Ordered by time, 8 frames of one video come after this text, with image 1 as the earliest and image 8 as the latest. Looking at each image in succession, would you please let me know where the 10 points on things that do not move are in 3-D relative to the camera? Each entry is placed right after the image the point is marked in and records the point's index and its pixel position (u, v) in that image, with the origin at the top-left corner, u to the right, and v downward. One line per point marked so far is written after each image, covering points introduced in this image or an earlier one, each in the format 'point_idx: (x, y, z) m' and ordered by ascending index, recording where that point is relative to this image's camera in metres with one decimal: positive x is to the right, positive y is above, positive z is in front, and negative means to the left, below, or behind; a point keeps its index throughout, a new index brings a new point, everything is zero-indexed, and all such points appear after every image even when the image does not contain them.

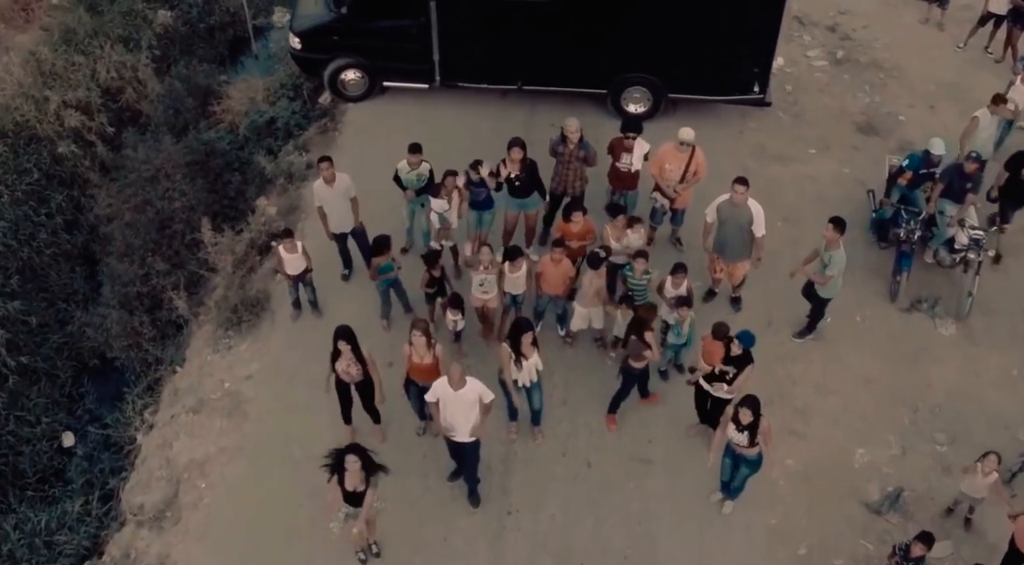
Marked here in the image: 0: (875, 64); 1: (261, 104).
0: (+4.5, +2.7, +9.2) m
1: (-2.9, +2.0, +8.4) m
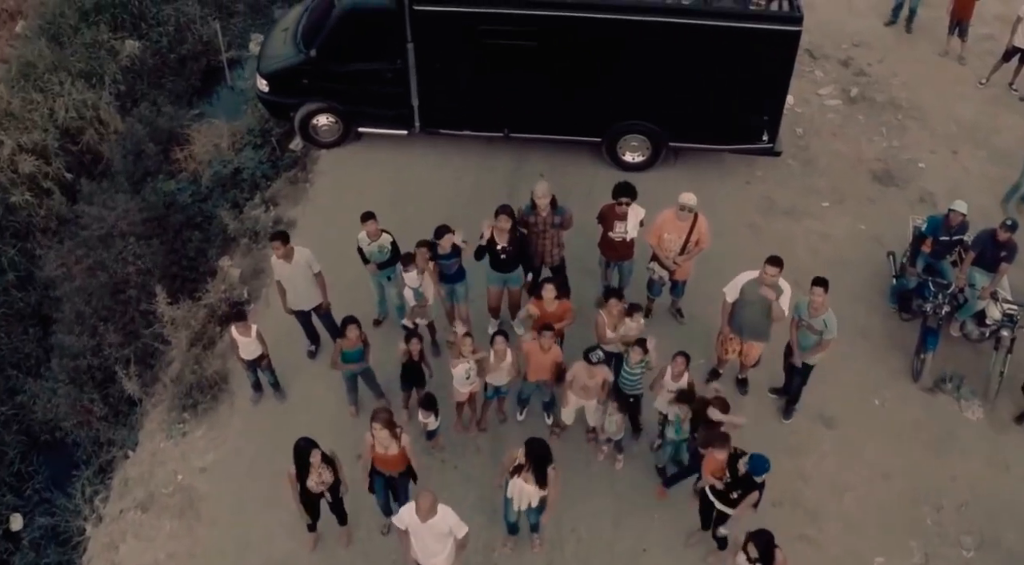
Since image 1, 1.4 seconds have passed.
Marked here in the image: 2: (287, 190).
0: (+4.4, +2.1, +8.5) m
1: (-3.0, +1.4, +7.7) m
2: (-2.3, +0.9, +7.5) m
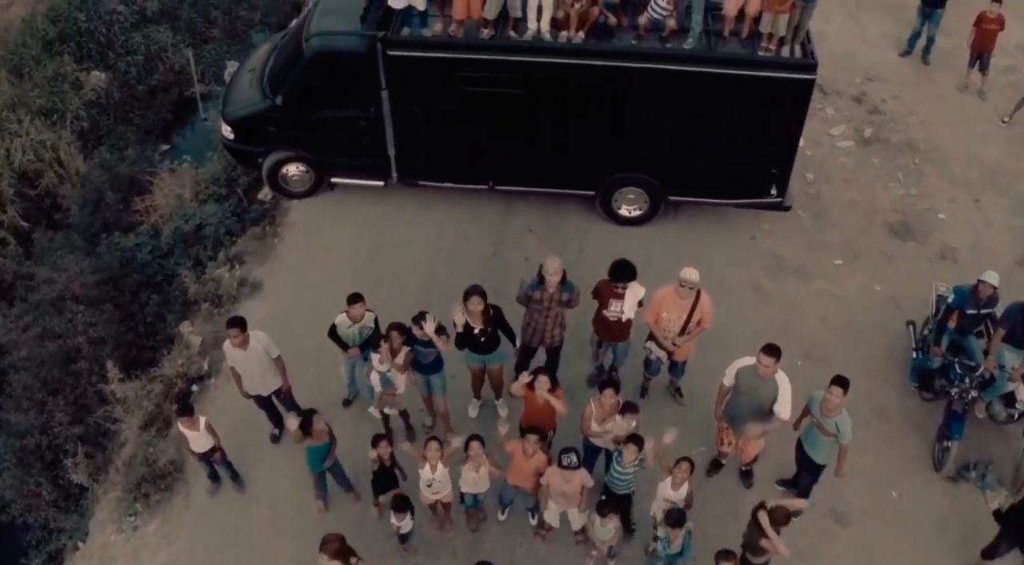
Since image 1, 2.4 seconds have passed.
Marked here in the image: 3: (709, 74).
0: (+4.2, +1.5, +7.9) m
1: (-3.1, +0.8, +7.2) m
2: (-2.4, +0.3, +6.9) m
3: (+1.6, +1.7, +6.0) m
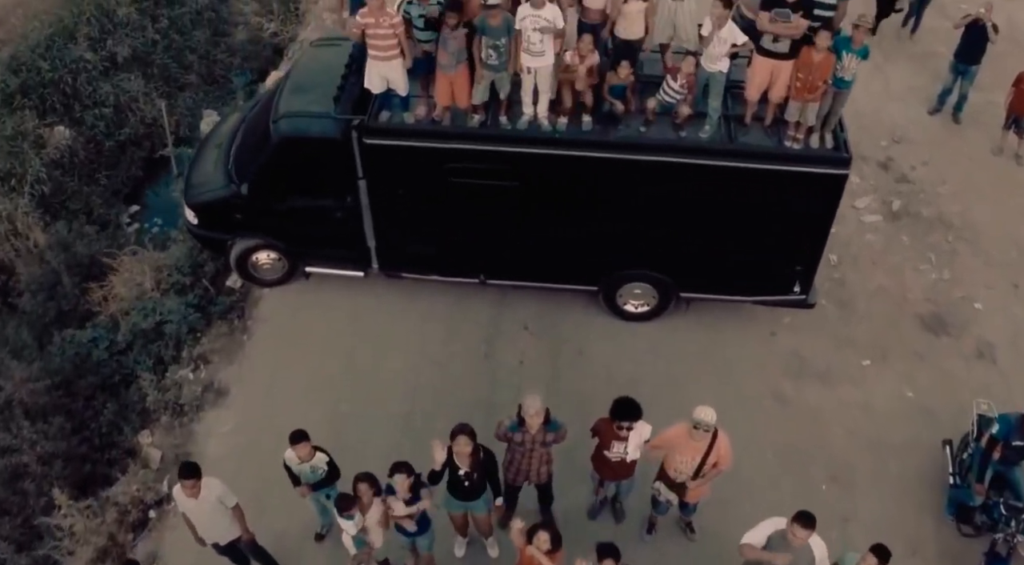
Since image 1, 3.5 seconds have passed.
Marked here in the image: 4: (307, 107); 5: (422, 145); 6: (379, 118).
0: (+4.2, +0.6, +7.2) m
1: (-3.2, -0.1, +6.5) m
2: (-2.5, -0.5, +6.3) m
3: (+1.6, +0.8, +5.3) m
4: (-1.6, +1.4, +5.7) m
5: (-0.7, +1.0, +5.4) m
6: (-1.0, +1.2, +5.4) m
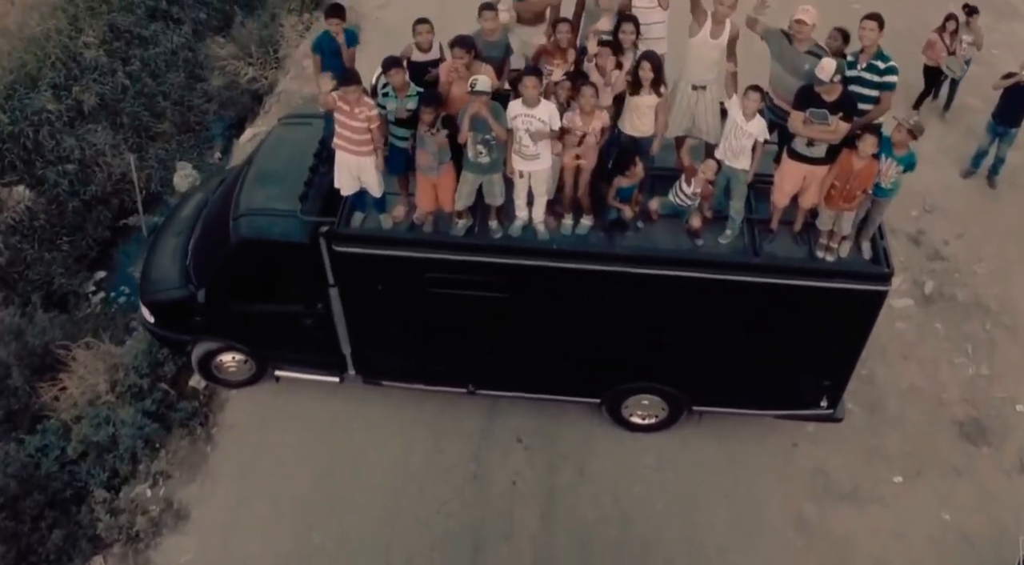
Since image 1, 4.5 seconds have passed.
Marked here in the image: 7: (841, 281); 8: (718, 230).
0: (+4.1, -0.2, +6.6) m
1: (-3.3, -0.9, +5.9) m
2: (-2.5, -1.3, +5.7) m
3: (+1.5, 0.0, +4.7) m
4: (-1.7, +0.5, +5.0) m
5: (-0.7, +0.2, +4.7) m
6: (-1.0, +0.4, +4.7) m
7: (+2.0, 0.0, +4.6) m
8: (+1.3, +0.3, +4.7) m
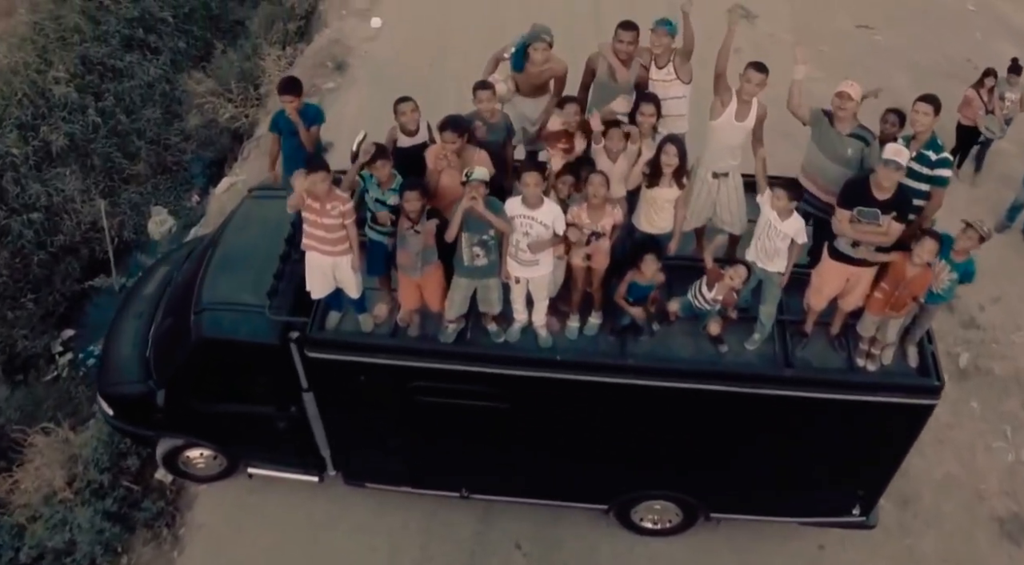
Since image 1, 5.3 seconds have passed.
0: (+4.1, -0.8, +6.0) m
1: (-3.3, -1.5, +5.4) m
2: (-2.6, -2.0, +5.2) m
3: (+1.5, -0.6, +4.1) m
4: (-1.7, -0.1, +4.5) m
5: (-0.7, -0.4, +4.2) m
6: (-1.1, -0.2, +4.2) m
7: (+2.0, -0.6, +4.1) m
8: (+1.3, -0.3, +4.2) m
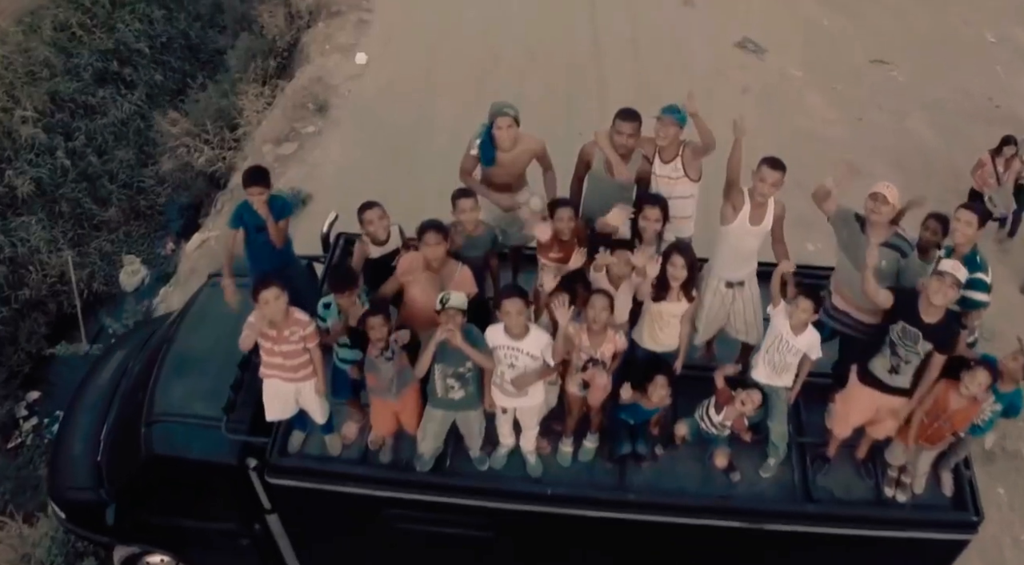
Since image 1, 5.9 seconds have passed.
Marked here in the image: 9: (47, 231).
0: (+4.0, -1.4, +5.6) m
1: (-3.4, -2.1, +5.0) m
2: (-2.6, -2.5, +4.8) m
3: (+1.4, -1.2, +3.7) m
4: (-1.8, -0.7, +4.1) m
5: (-0.8, -1.0, +3.7) m
6: (-1.1, -0.8, +3.8) m
7: (+1.9, -1.2, +3.6) m
8: (+1.2, -0.9, +3.7) m
9: (-4.7, +0.5, +7.4) m
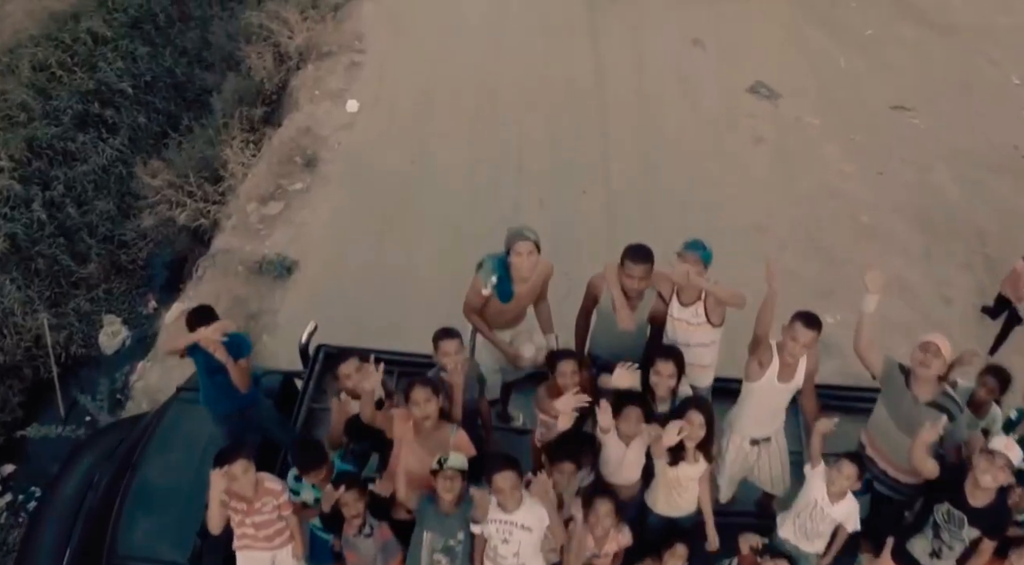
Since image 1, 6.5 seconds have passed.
0: (+4.0, -2.0, +5.2) m
1: (-3.4, -2.7, +4.7) m
2: (-2.7, -3.2, +4.4) m
3: (+1.4, -1.9, +3.3) m
4: (-1.8, -1.3, +3.7) m
5: (-0.8, -1.7, +3.4) m
6: (-1.2, -1.5, +3.4) m
7: (+1.9, -1.9, +3.3) m
8: (+1.2, -1.5, +3.4) m
9: (-4.7, -0.1, +7.1) m
